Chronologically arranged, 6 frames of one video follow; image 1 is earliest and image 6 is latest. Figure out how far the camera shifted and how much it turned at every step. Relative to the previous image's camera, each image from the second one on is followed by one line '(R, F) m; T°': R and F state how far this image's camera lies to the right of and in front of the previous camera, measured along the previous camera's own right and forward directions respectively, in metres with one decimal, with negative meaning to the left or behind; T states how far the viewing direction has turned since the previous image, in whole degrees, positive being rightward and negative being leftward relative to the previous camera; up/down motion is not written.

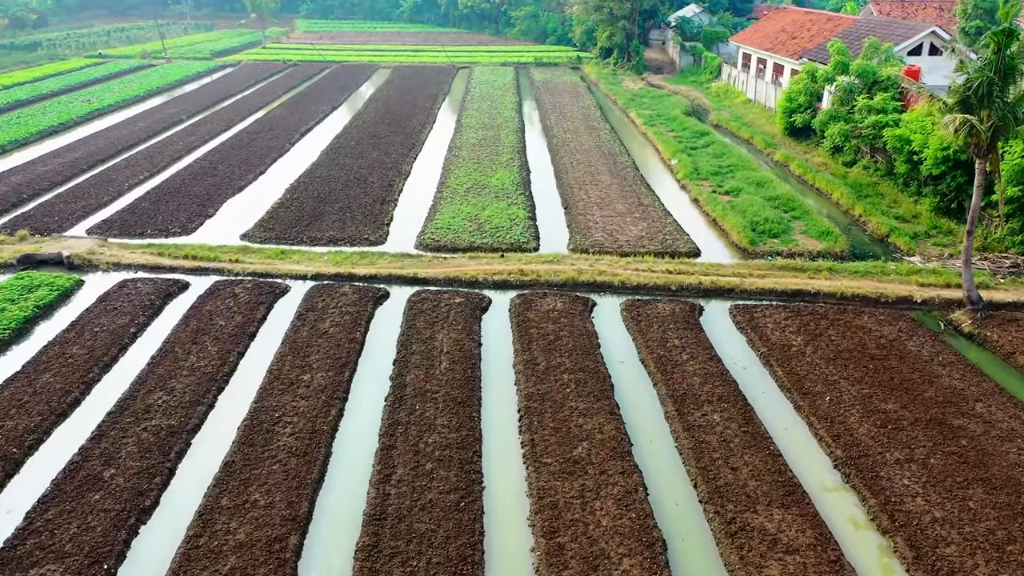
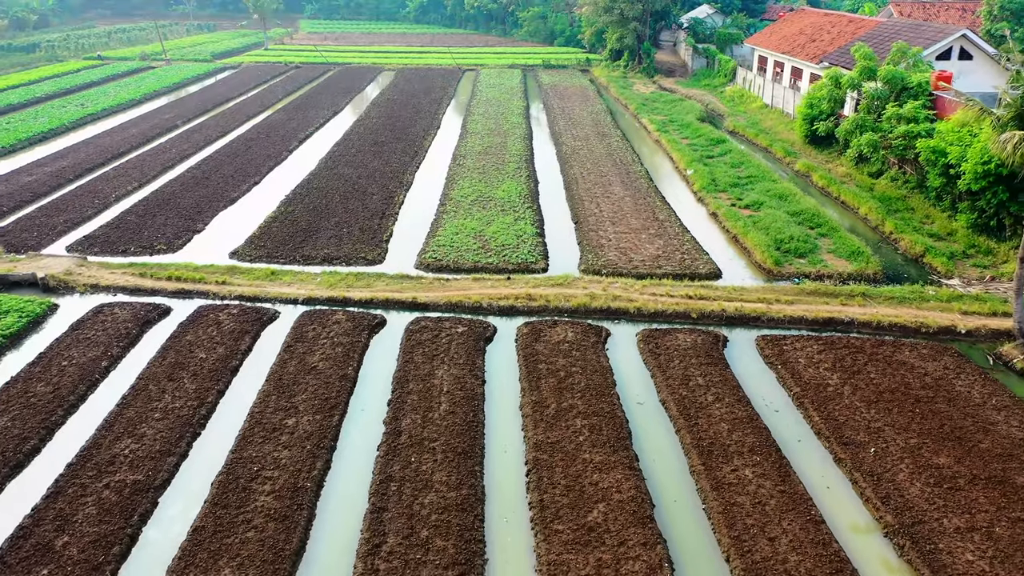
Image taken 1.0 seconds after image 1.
(0.0, +1.1) m; -1°
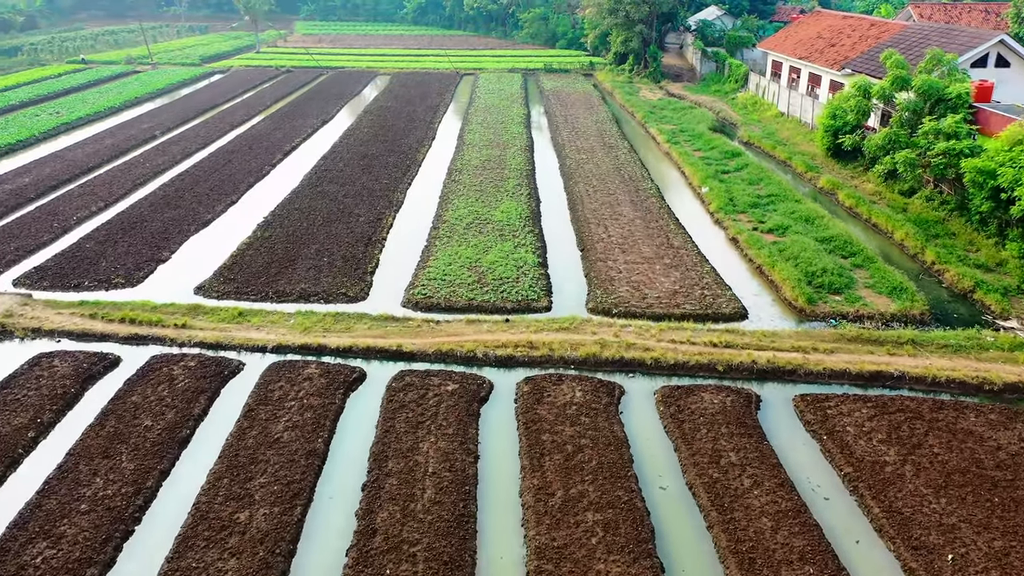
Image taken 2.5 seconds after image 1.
(0.0, +1.7) m; 0°
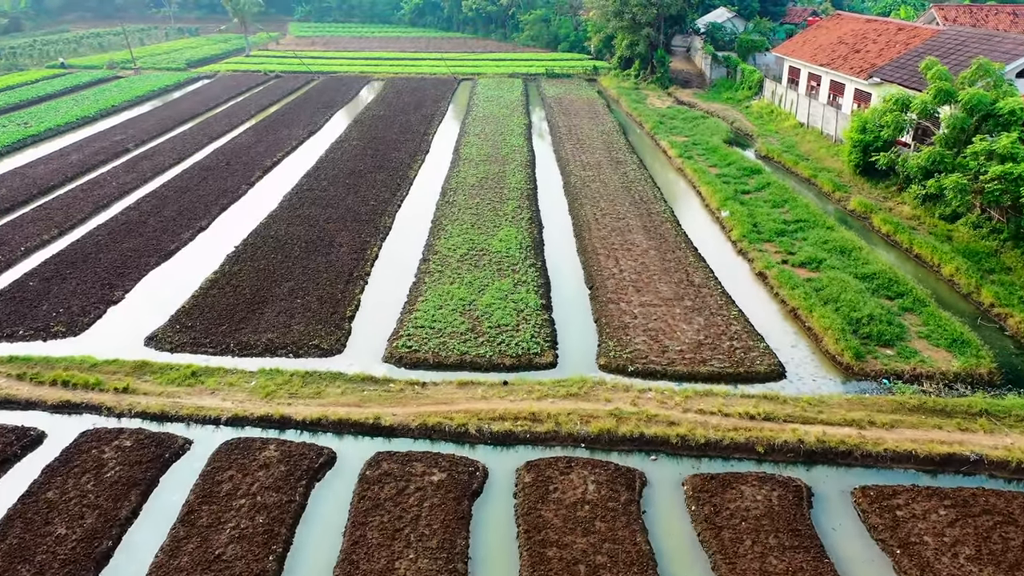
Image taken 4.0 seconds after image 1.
(0.0, +1.9) m; 0°
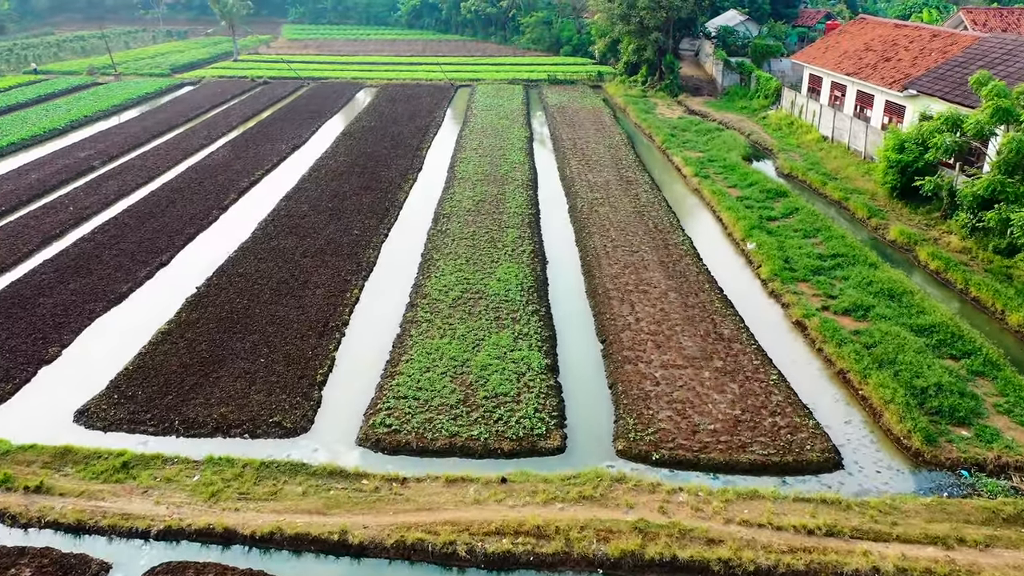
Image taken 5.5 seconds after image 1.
(0.0, +1.9) m; 0°
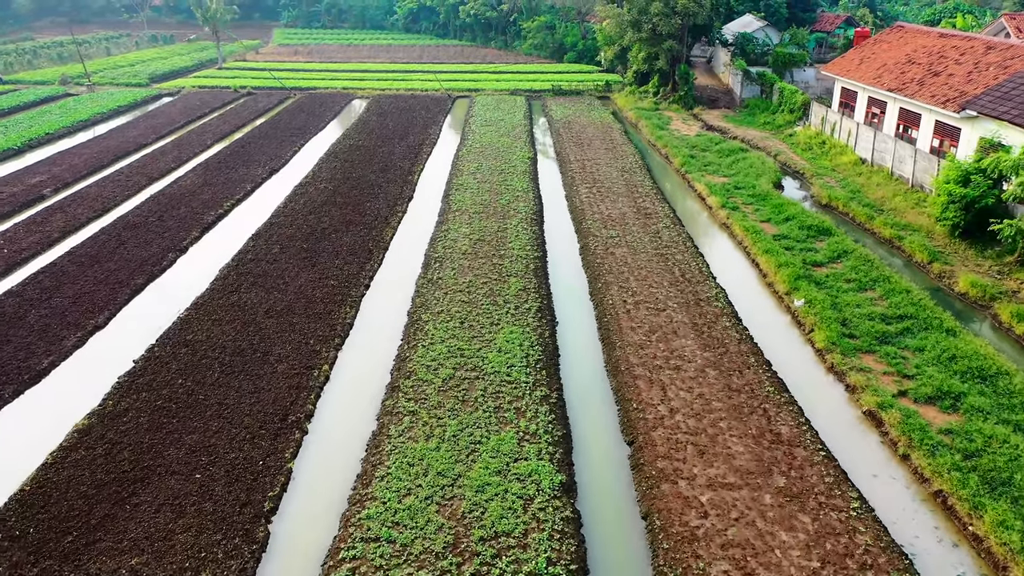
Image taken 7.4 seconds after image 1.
(0.0, +2.5) m; 0°
